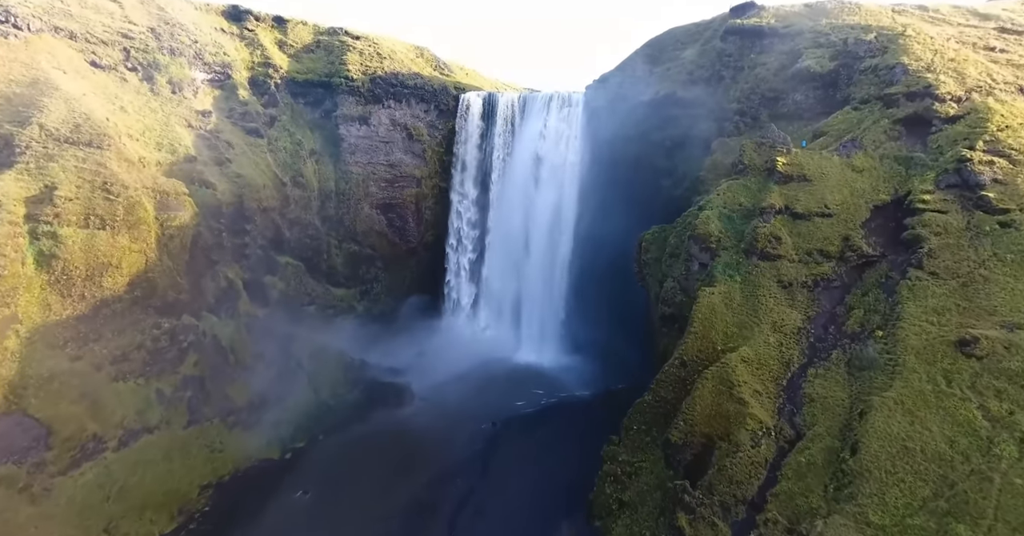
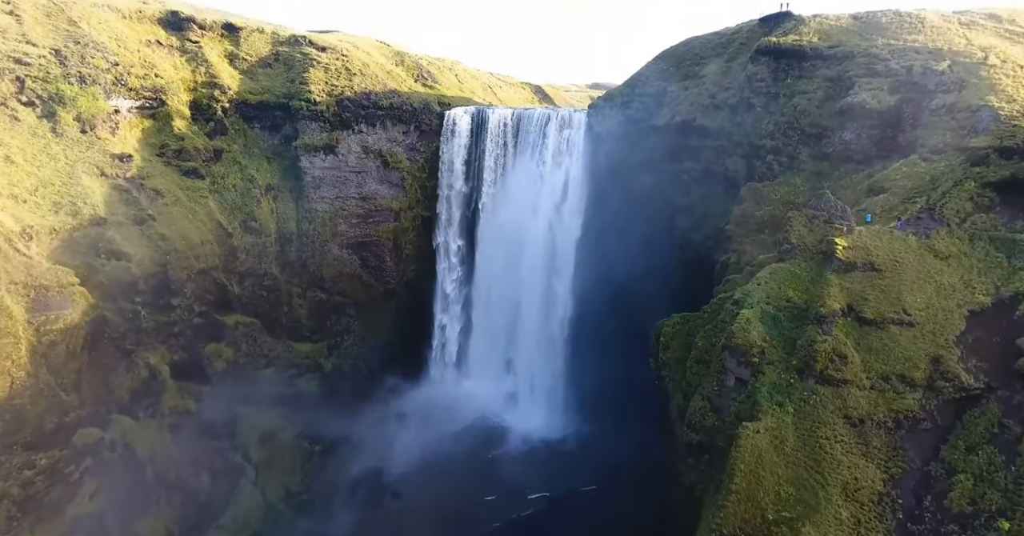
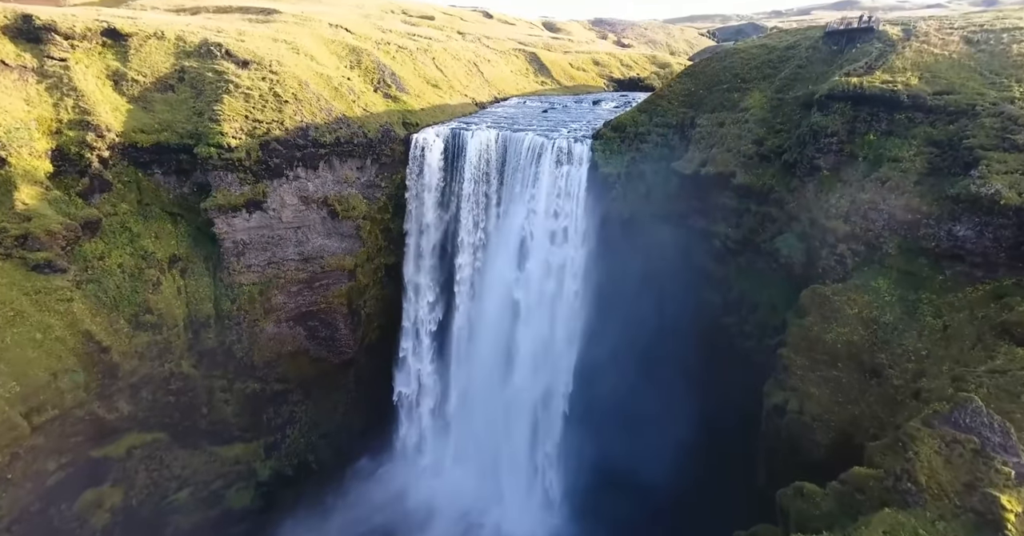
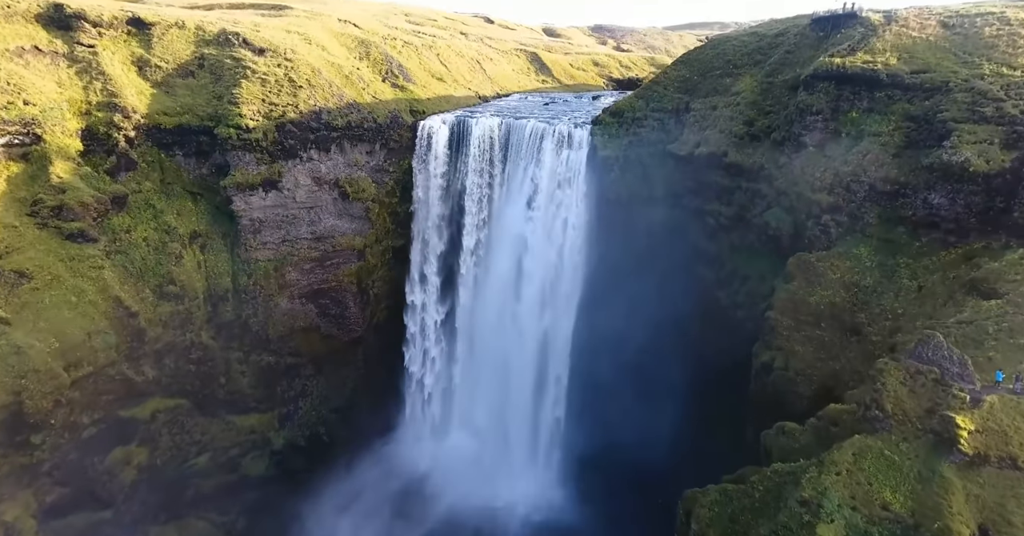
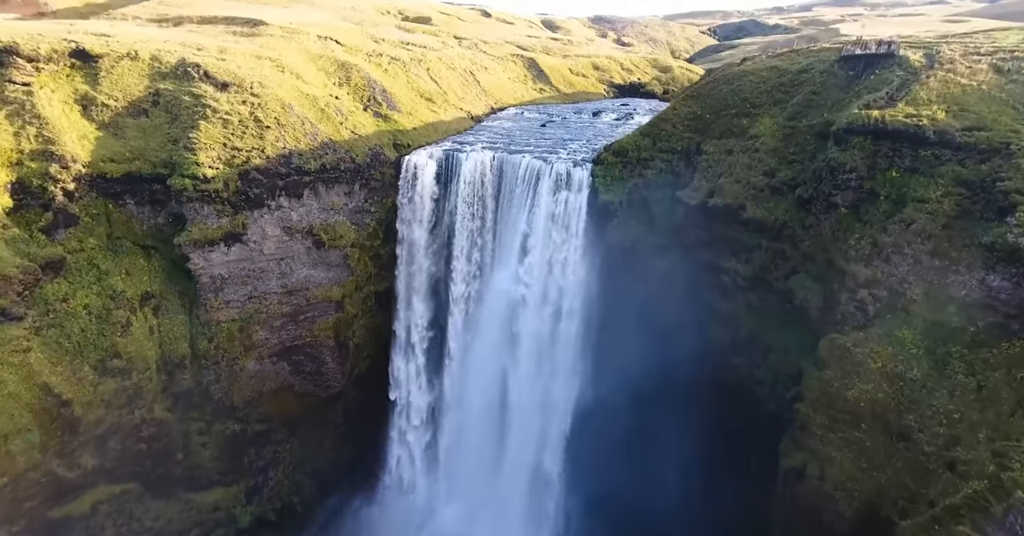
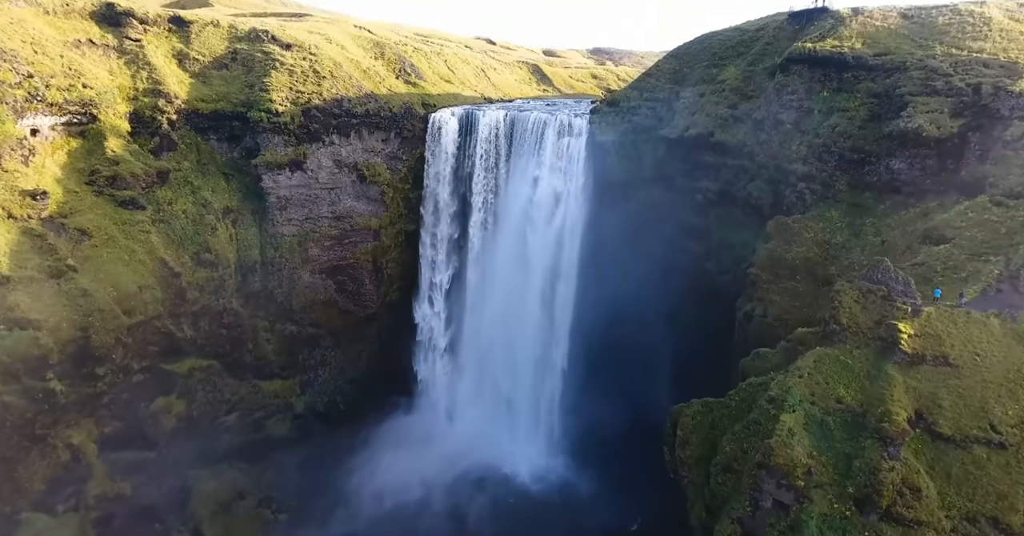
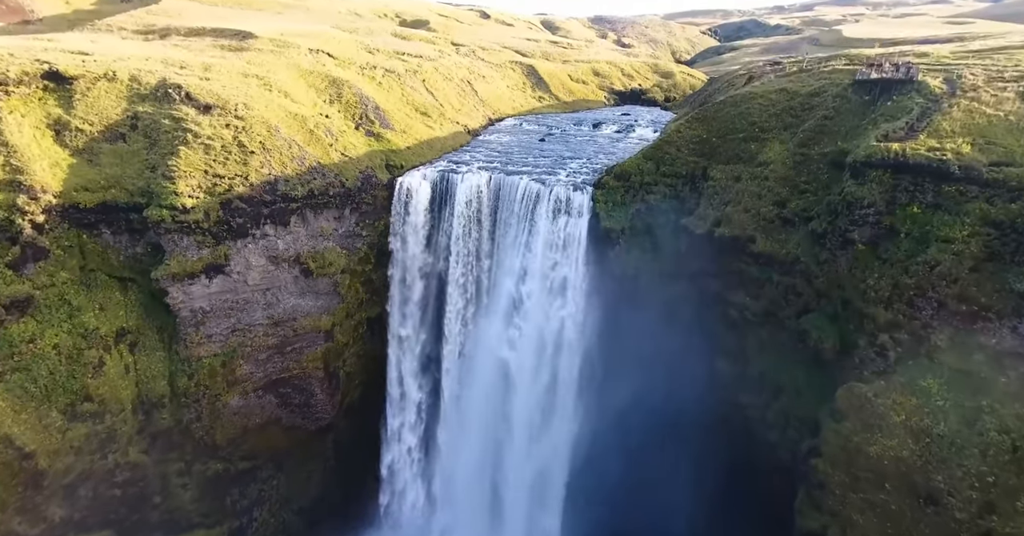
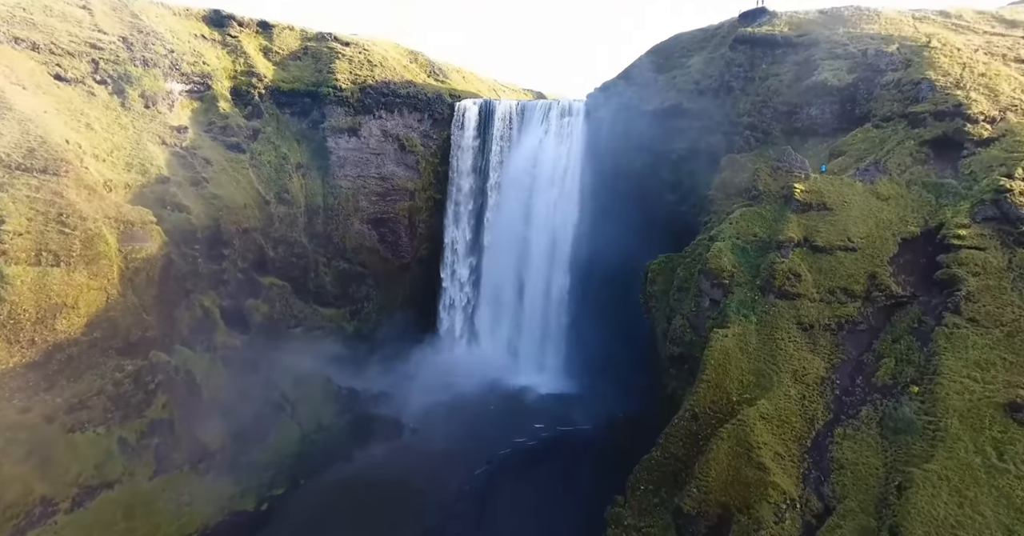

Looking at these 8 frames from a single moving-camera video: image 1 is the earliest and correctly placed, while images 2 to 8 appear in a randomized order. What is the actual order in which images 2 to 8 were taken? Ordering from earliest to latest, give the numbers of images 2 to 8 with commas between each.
8, 2, 6, 4, 3, 5, 7
